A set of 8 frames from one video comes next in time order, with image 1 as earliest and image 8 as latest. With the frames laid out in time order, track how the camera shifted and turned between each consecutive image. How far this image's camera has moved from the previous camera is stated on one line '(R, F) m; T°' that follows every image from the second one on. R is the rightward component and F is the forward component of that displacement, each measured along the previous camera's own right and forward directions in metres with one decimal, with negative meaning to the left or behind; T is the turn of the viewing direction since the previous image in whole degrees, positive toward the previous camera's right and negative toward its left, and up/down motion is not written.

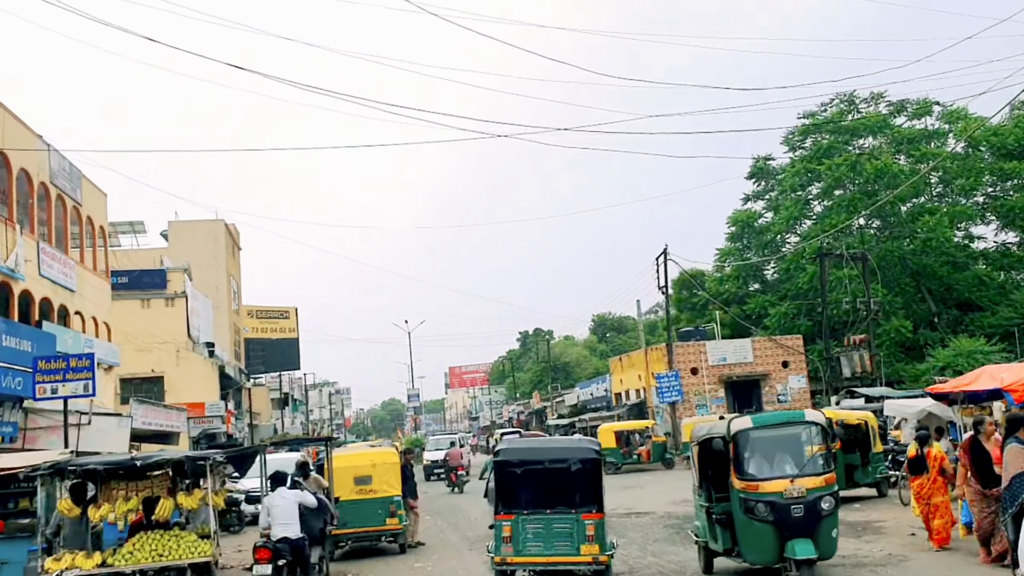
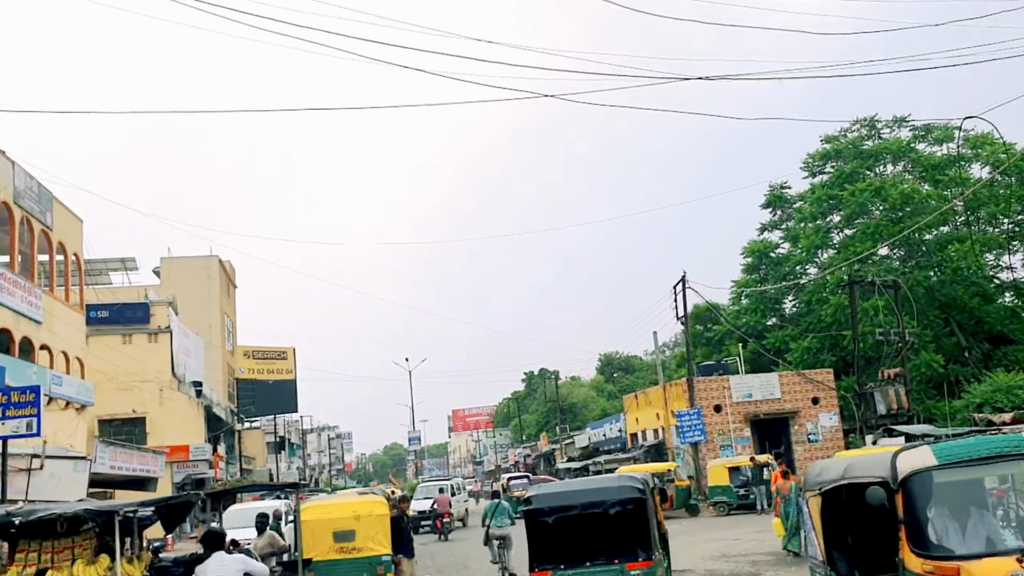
(-0.1, +2.5) m; 0°
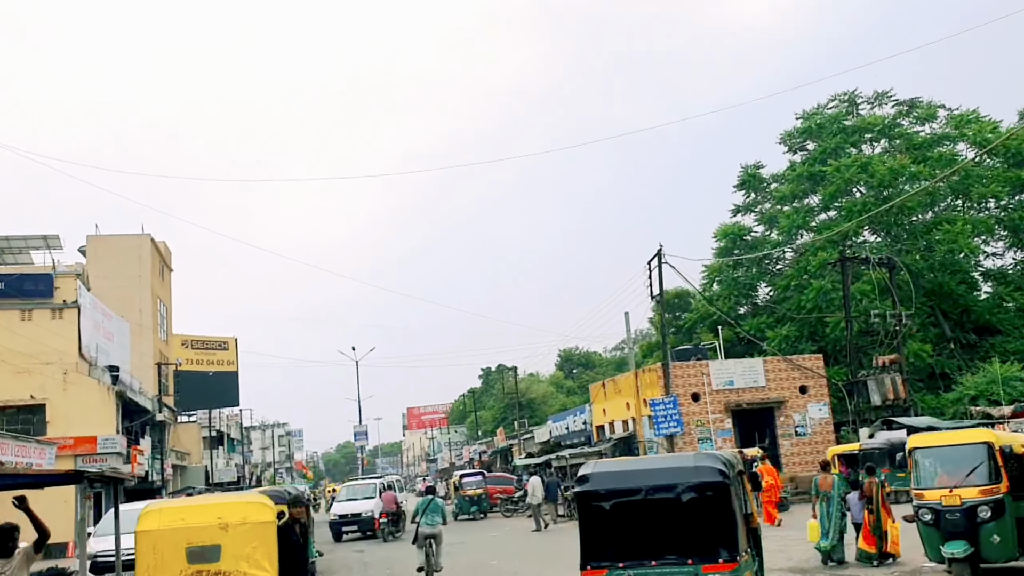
(+0.1, +3.9) m; +3°
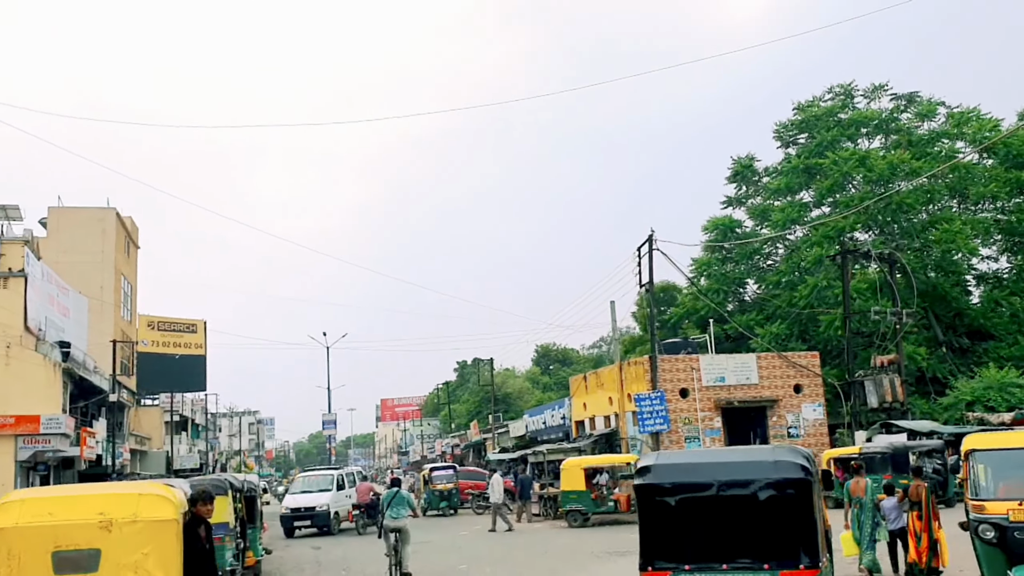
(0.0, +1.9) m; +1°
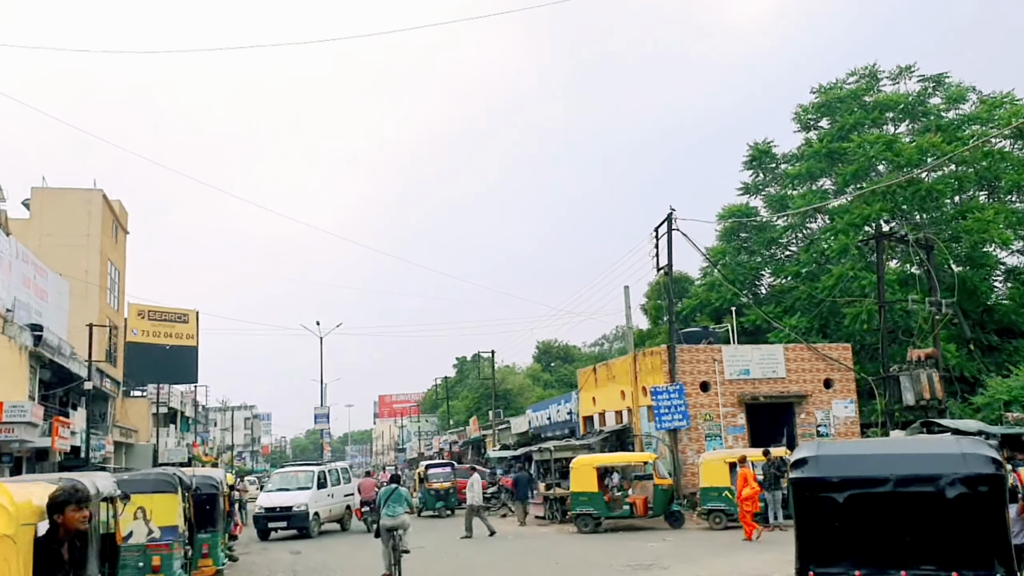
(-0.1, +2.4) m; 0°
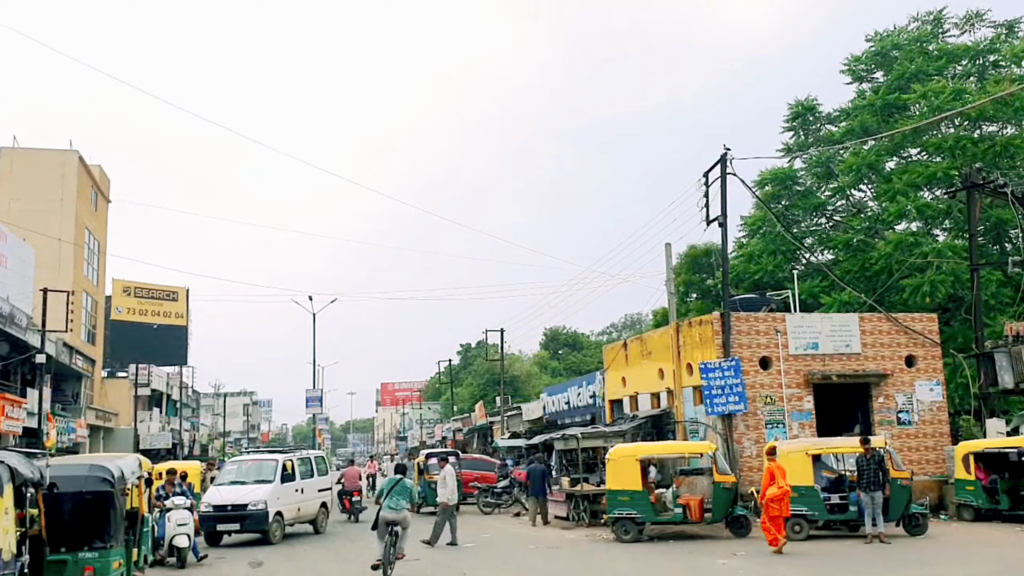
(-0.3, +4.4) m; 0°
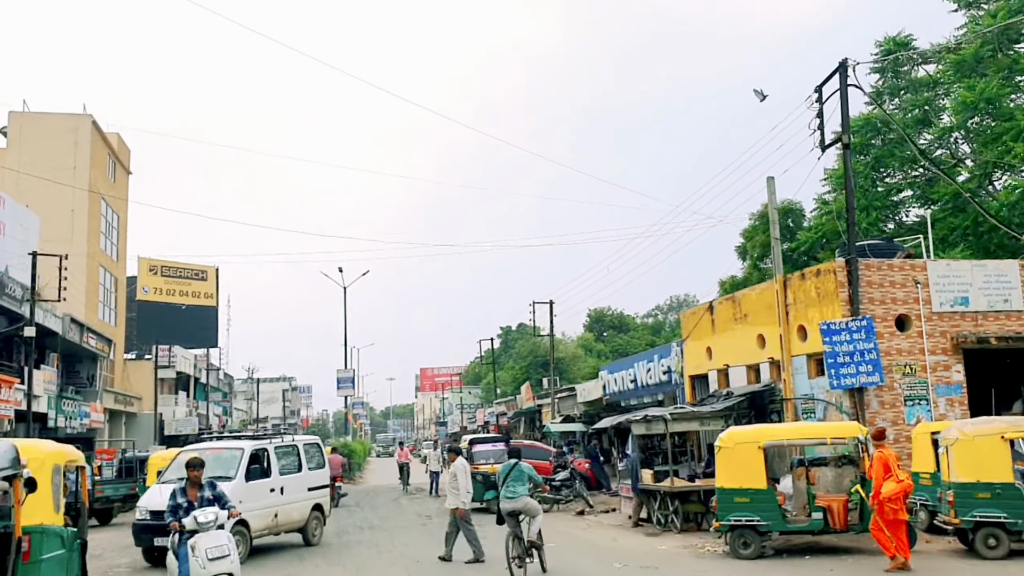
(-0.5, +4.2) m; -2°
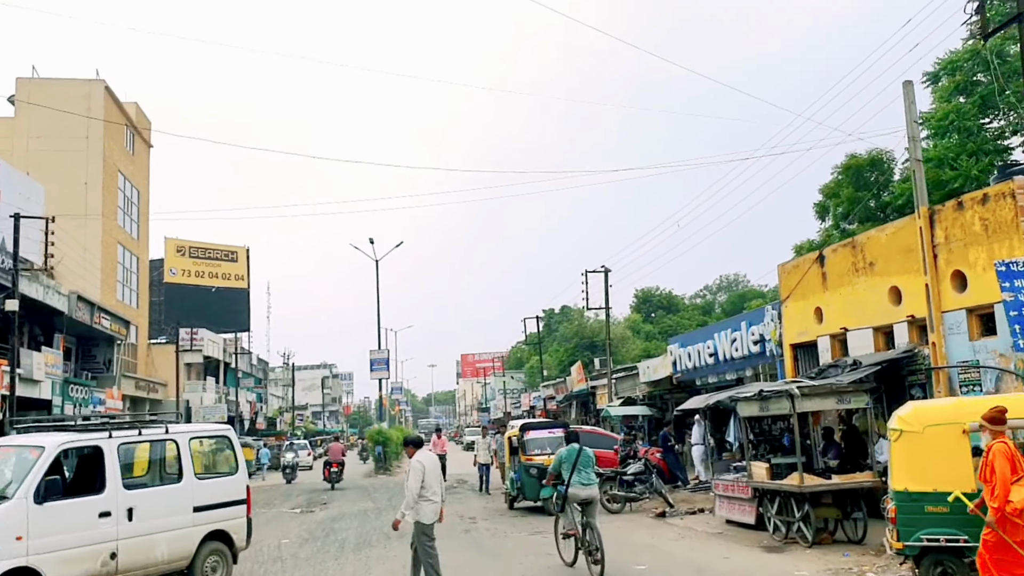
(-0.3, +3.9) m; -2°
